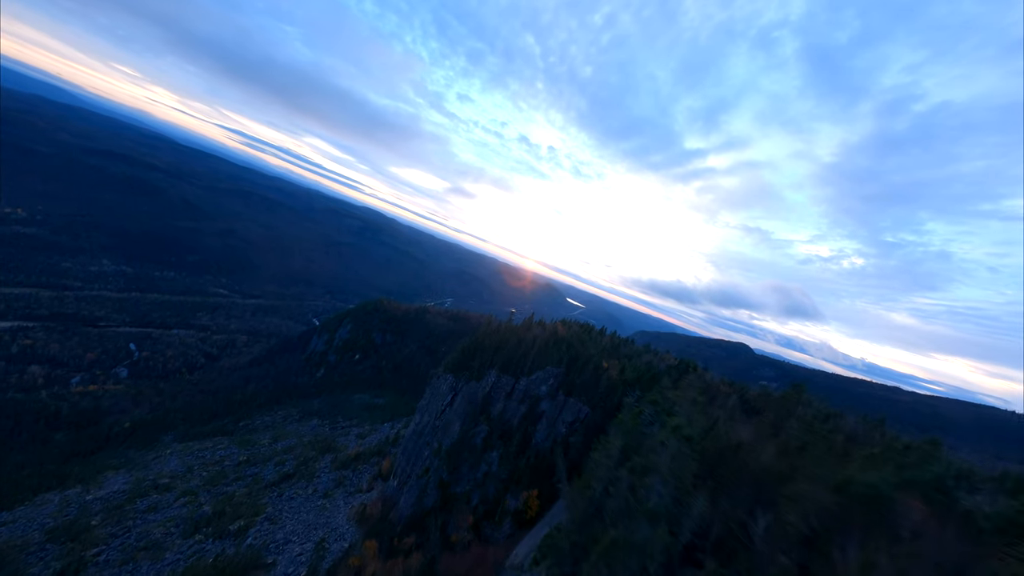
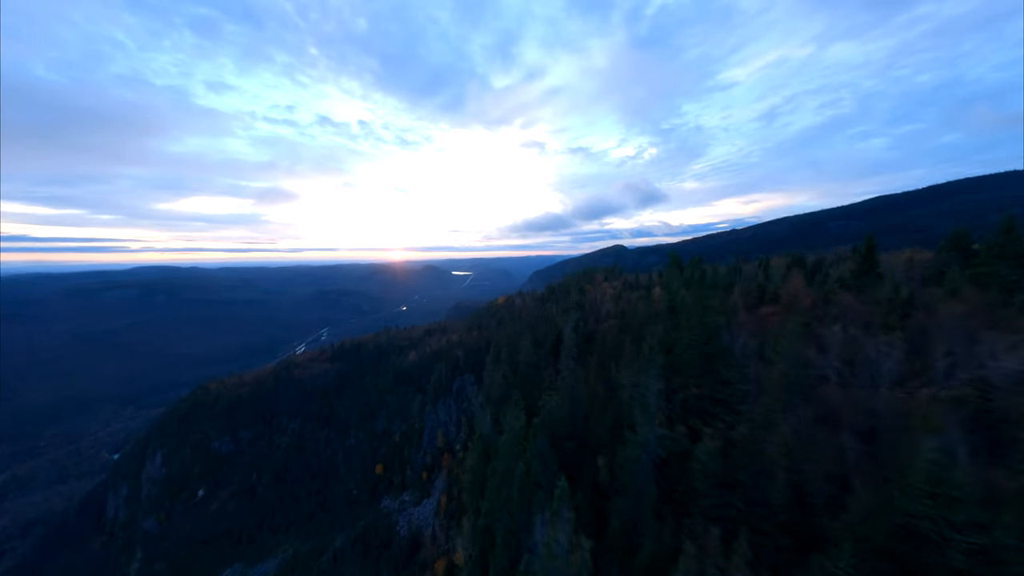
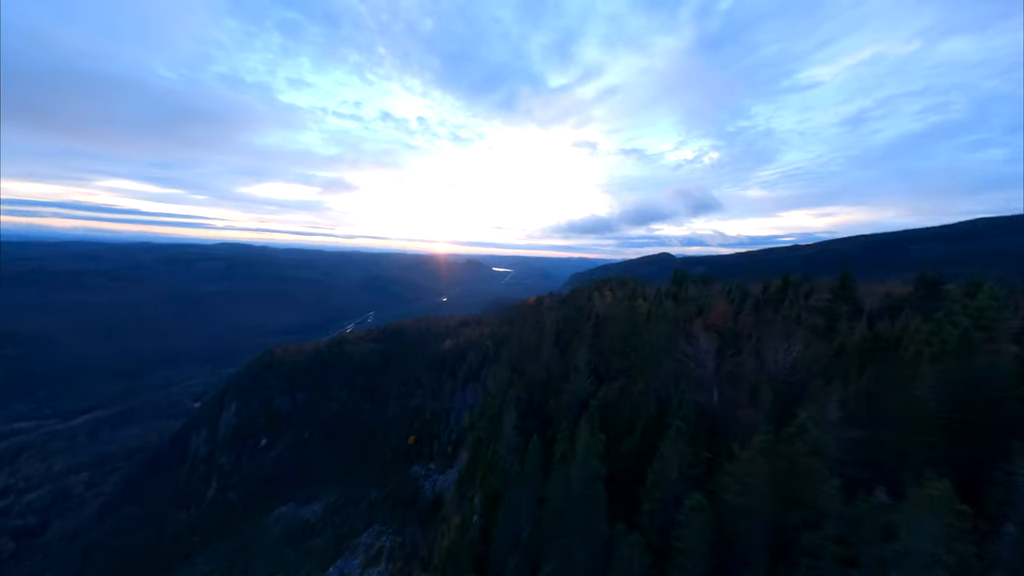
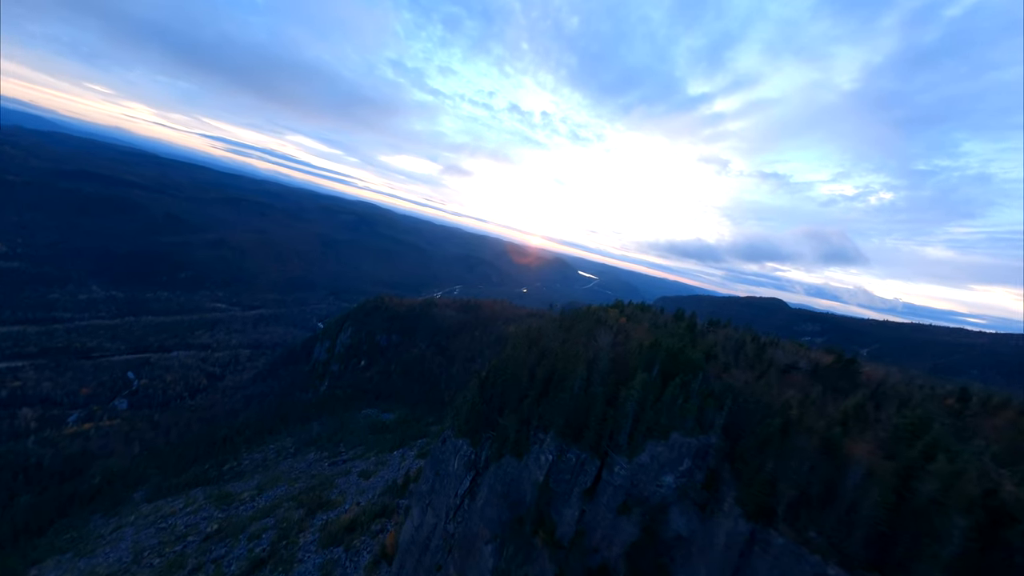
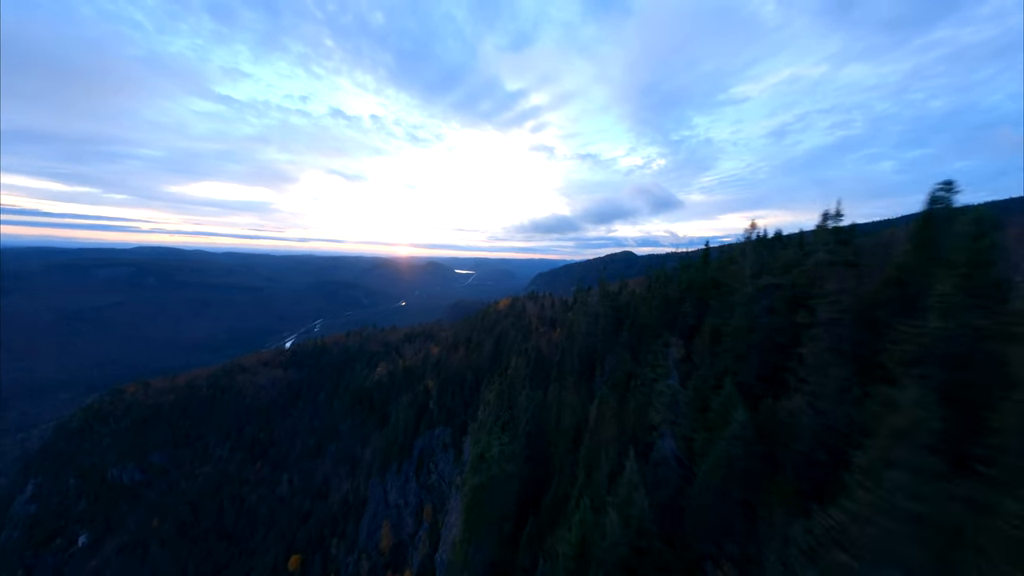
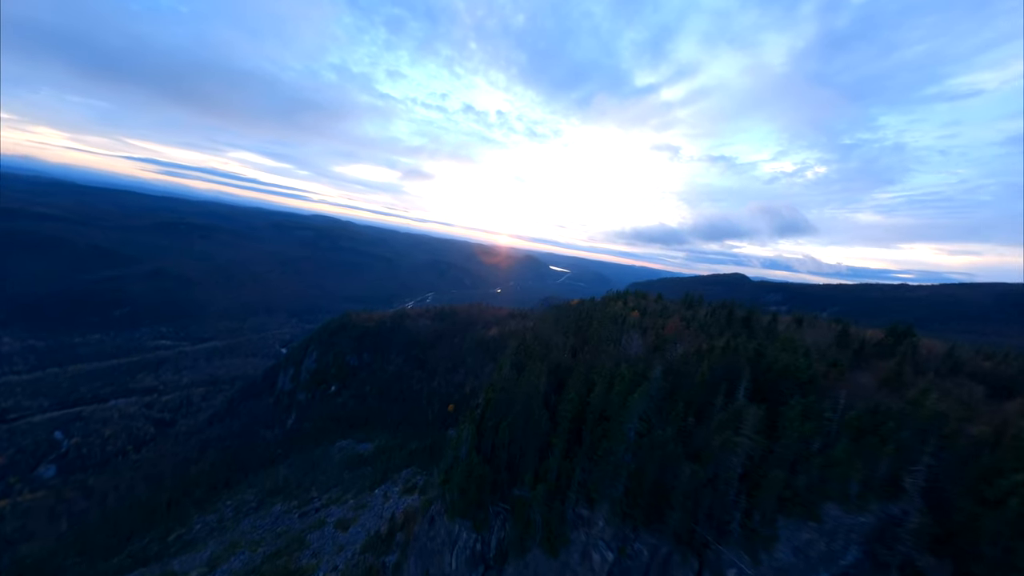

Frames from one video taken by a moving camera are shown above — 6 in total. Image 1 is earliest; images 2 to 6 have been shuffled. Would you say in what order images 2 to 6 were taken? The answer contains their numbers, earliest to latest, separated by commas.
4, 6, 3, 2, 5
